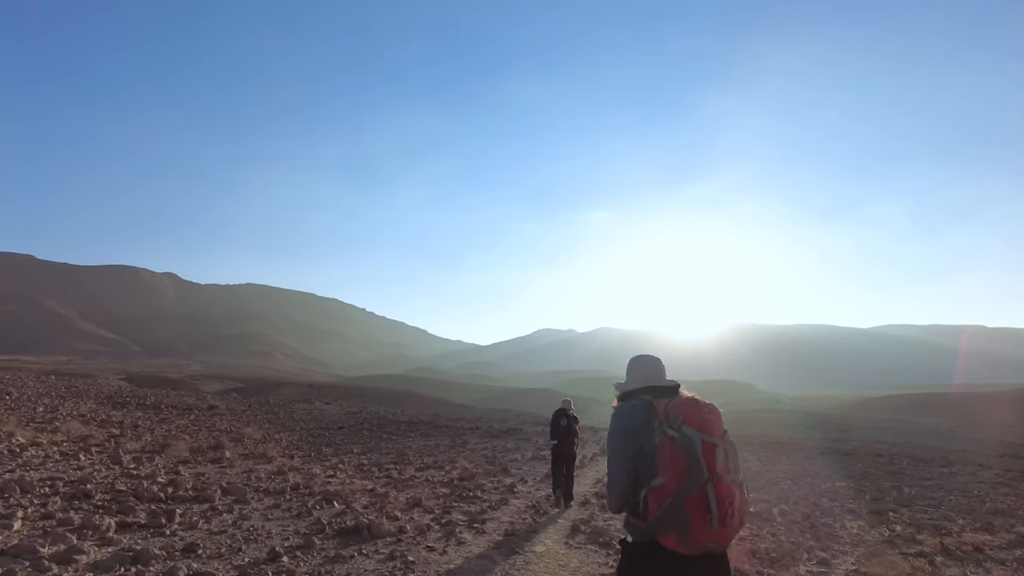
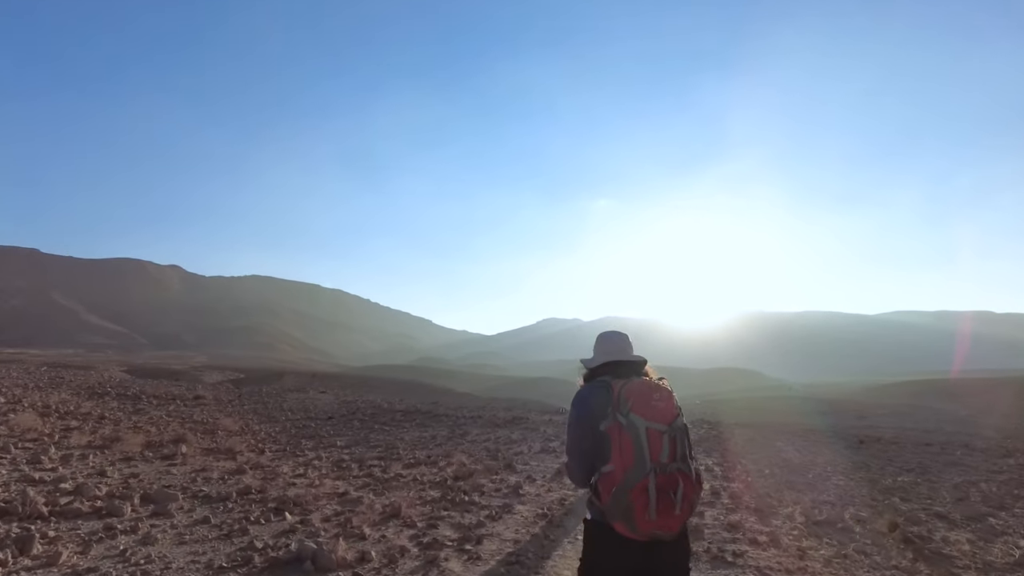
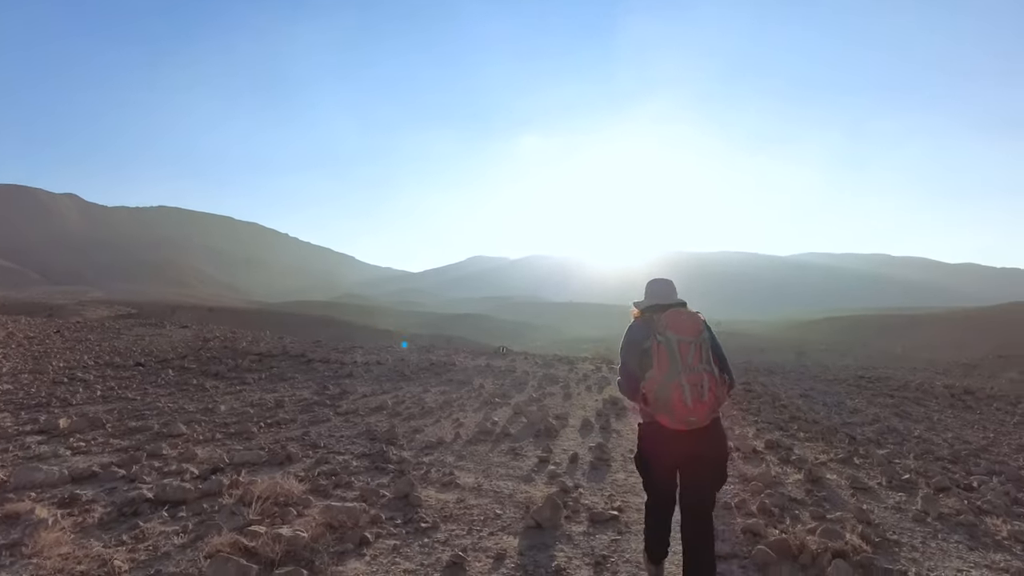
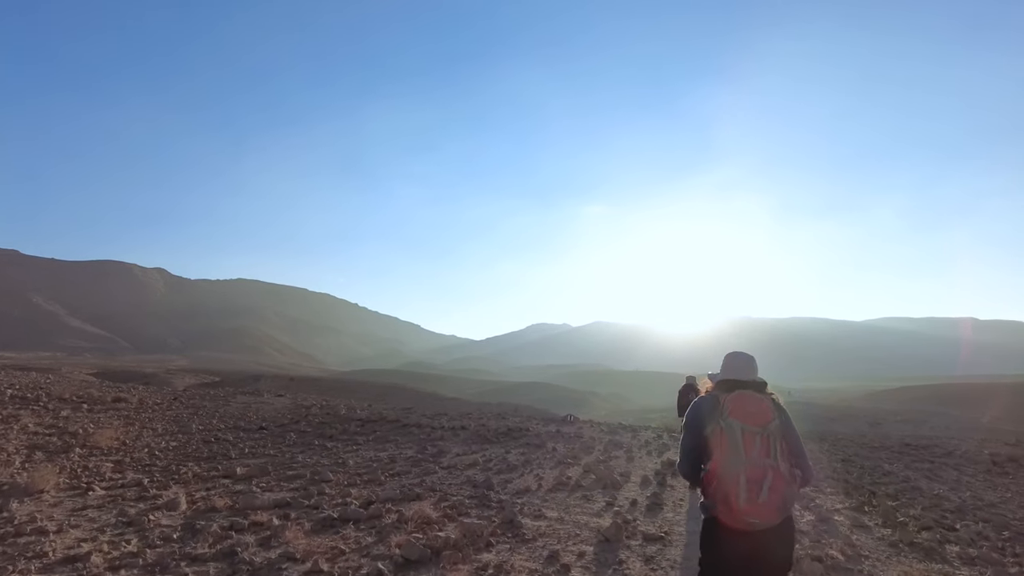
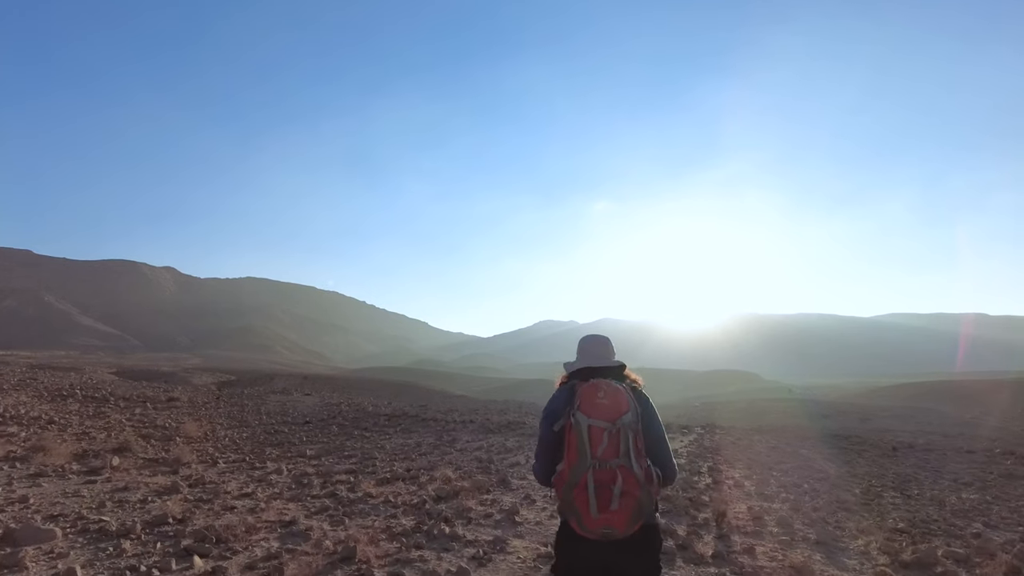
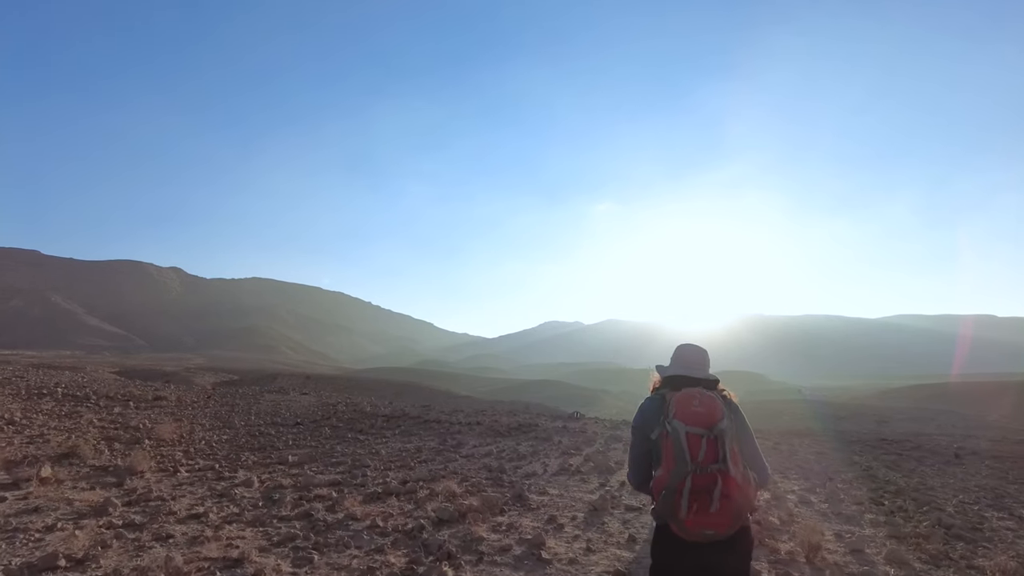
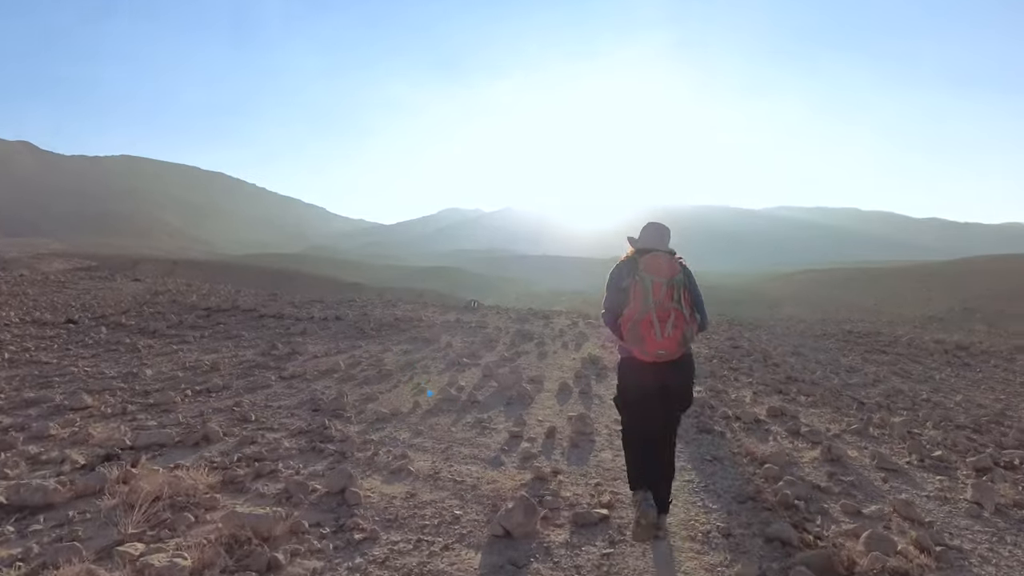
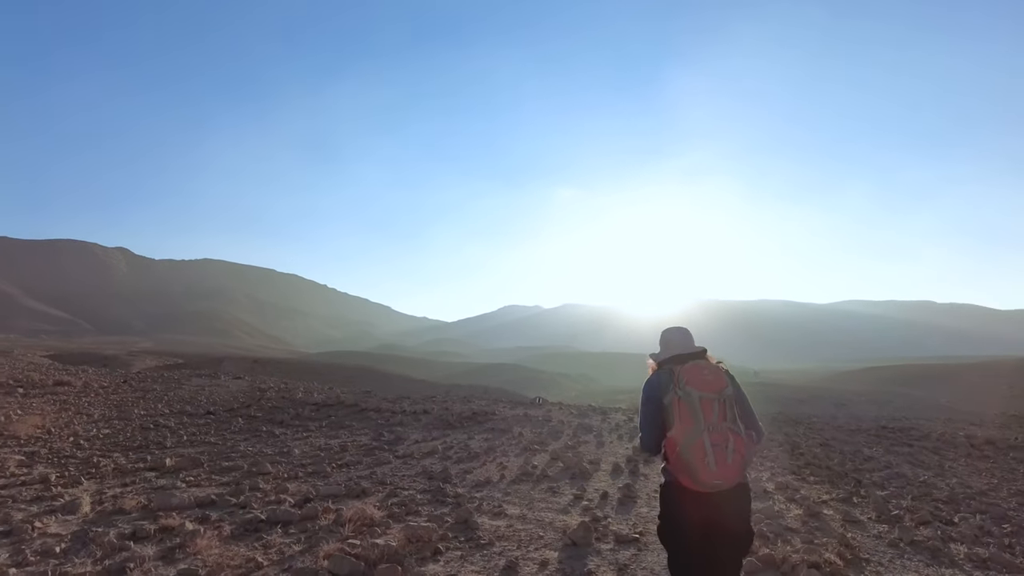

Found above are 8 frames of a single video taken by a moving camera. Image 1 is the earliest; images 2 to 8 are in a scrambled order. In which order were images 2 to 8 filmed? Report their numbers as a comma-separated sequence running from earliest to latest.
2, 5, 6, 4, 8, 3, 7
